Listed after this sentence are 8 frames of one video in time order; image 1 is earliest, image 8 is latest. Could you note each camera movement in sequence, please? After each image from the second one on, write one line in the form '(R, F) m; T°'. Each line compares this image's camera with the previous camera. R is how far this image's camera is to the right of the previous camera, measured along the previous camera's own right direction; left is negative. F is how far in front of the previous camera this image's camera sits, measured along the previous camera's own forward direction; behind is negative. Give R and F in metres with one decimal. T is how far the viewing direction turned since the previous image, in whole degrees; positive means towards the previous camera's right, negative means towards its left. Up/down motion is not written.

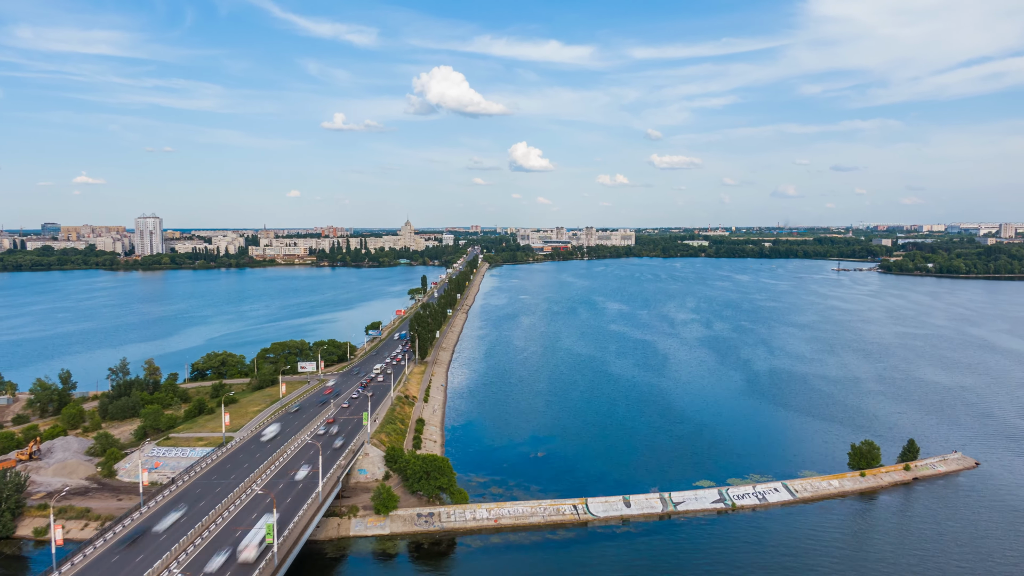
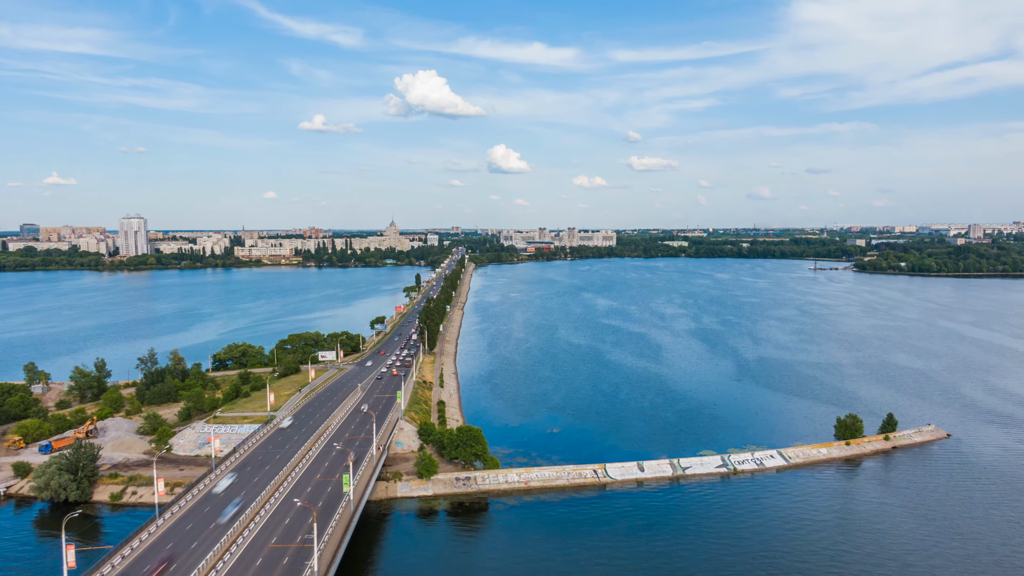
(-2.9, -3.3) m; +2°
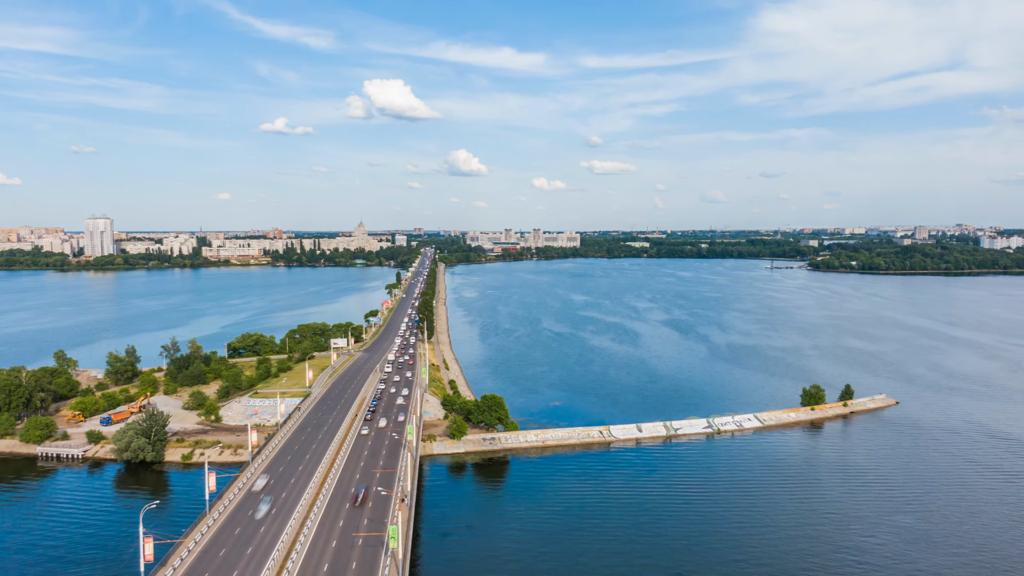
(-3.8, -4.9) m; +4°
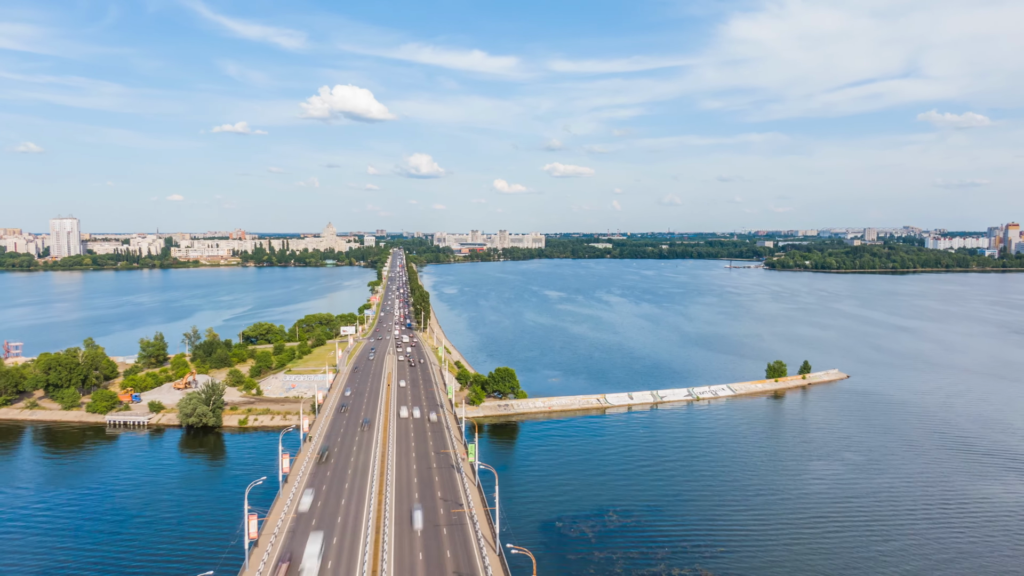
(-3.7, -5.6) m; +4°
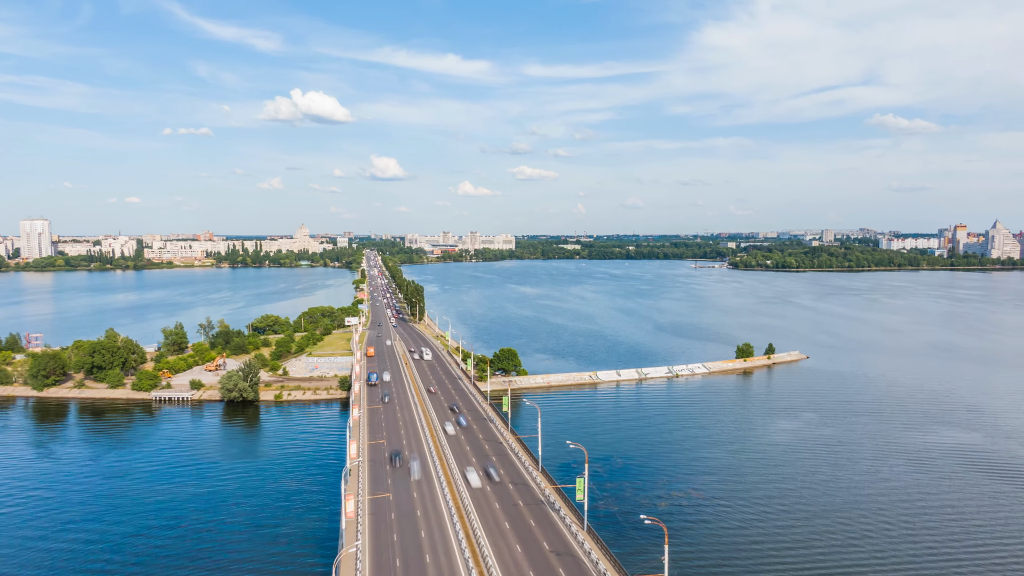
(-2.9, -5.2) m; +3°
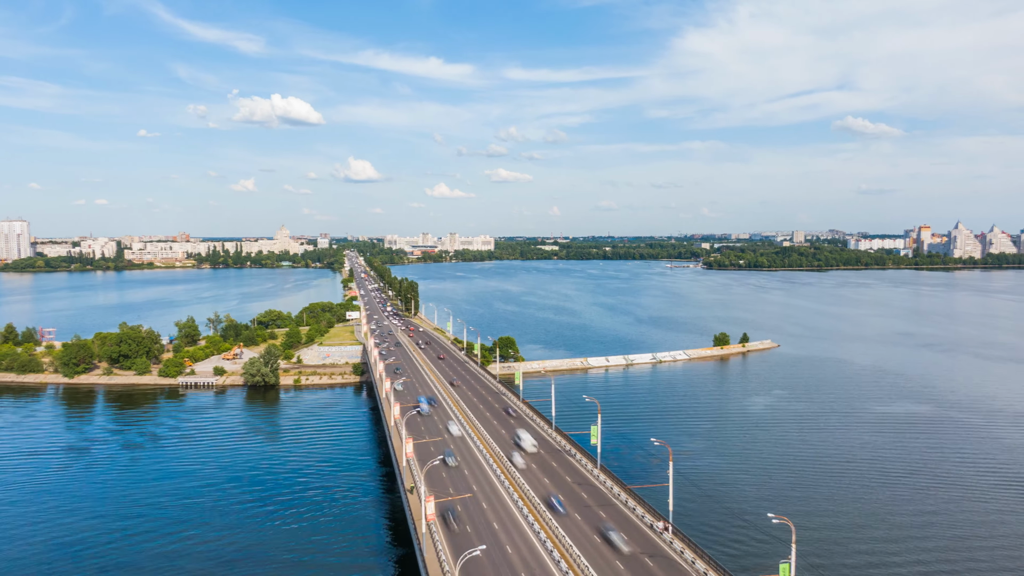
(-1.9, -4.1) m; +2°
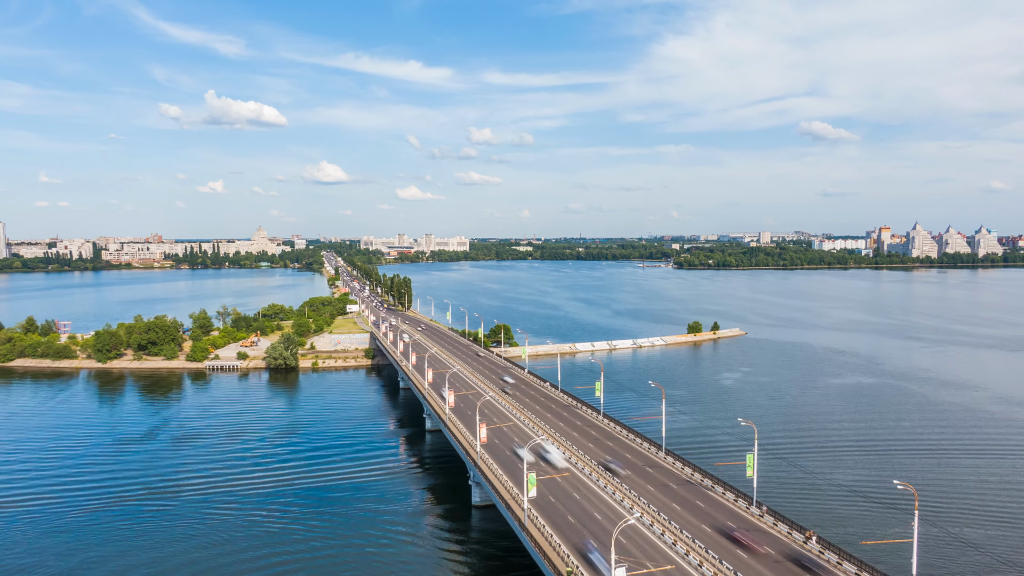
(-2.2, -5.2) m; +3°
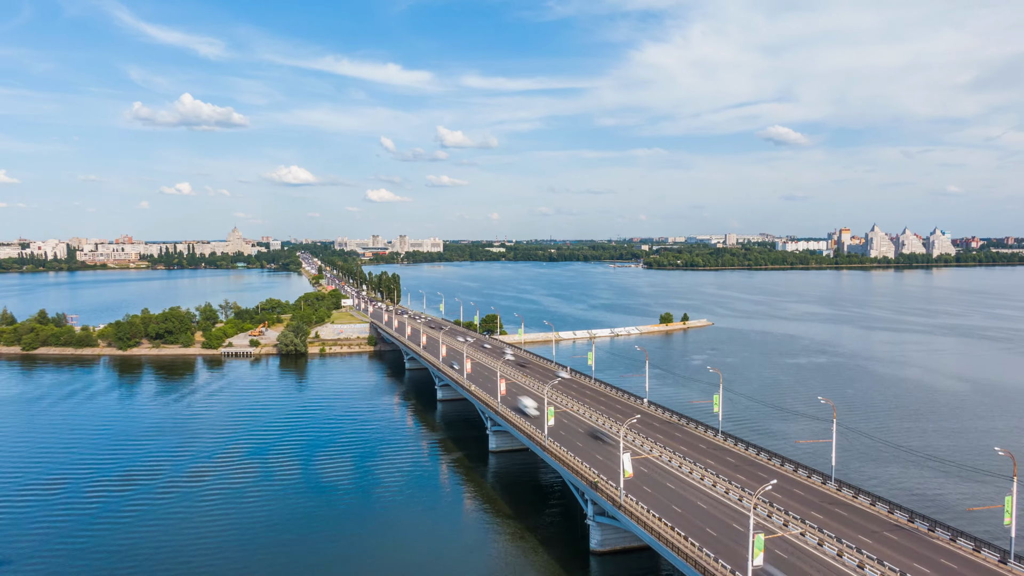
(-1.9, -5.1) m; +3°
